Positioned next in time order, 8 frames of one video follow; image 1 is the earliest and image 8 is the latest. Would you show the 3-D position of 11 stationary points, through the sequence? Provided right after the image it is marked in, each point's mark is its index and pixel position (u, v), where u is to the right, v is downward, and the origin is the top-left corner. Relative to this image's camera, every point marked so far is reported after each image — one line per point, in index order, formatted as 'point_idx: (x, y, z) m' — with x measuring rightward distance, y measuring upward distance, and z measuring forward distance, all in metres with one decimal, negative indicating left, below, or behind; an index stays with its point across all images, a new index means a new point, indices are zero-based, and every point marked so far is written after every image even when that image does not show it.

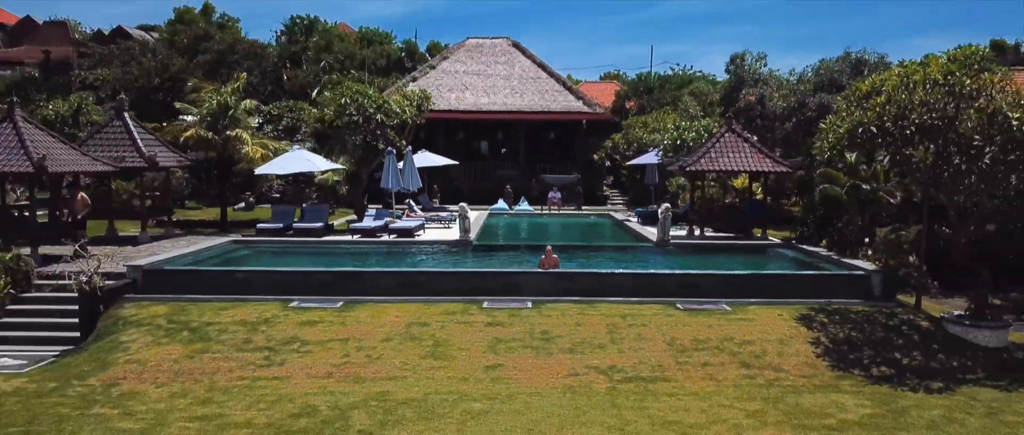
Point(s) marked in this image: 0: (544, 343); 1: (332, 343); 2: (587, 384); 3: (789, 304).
0: (+0.3, -1.0, +6.6) m
1: (-1.4, -1.0, +6.6) m
2: (+0.5, -1.2, +5.8) m
3: (+2.6, -0.8, +7.7) m
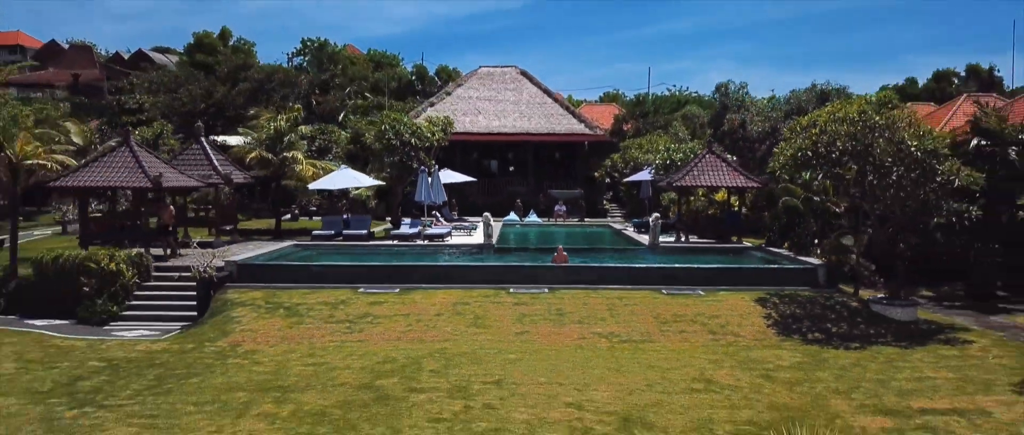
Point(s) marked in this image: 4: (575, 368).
0: (+0.5, -1.0, +8.6) m
1: (-1.2, -1.0, +8.6) m
2: (+0.8, -1.2, +7.8) m
3: (+2.8, -0.8, +9.7) m
4: (+0.5, -1.3, +7.1) m
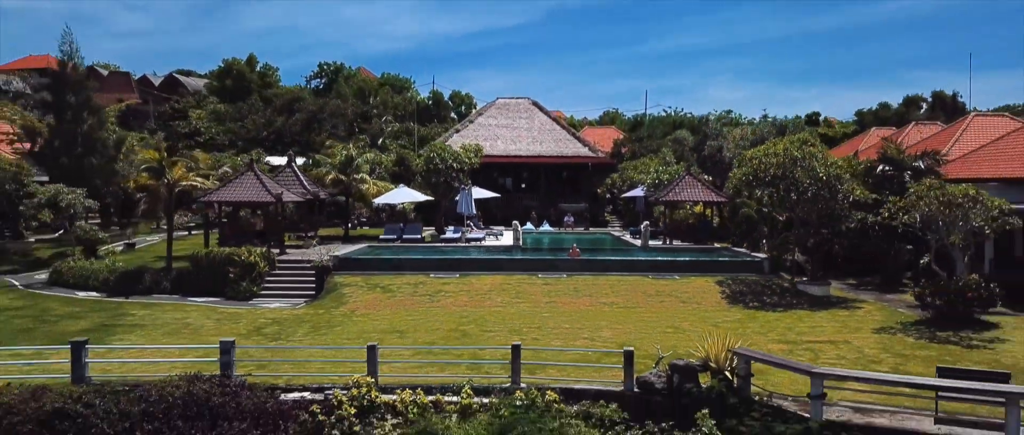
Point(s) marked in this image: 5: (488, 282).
0: (+0.9, -1.1, +12.2) m
1: (-0.7, -1.1, +12.2) m
2: (+1.2, -1.2, +11.4) m
3: (+3.3, -0.9, +13.3) m
4: (+1.0, -1.3, +10.7) m
5: (-0.4, -1.0, +12.8) m
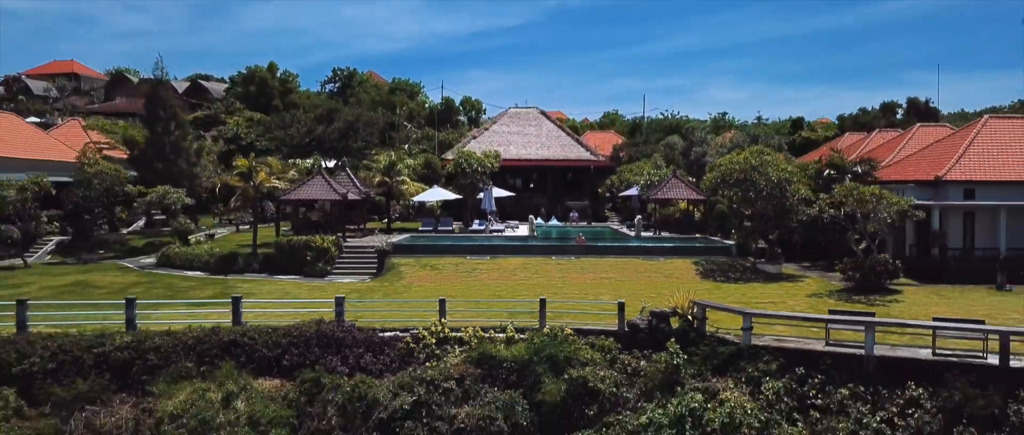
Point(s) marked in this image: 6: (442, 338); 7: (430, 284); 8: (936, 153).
0: (+1.3, -1.0, +15.5) m
1: (-0.3, -1.0, +15.6) m
2: (+1.6, -1.1, +14.8) m
3: (+3.7, -0.8, +16.6) m
4: (+1.4, -1.2, +14.1) m
5: (0.0, -0.9, +16.2) m
6: (-0.9, -1.7, +11.0) m
7: (-1.5, -1.2, +14.7) m
8: (+9.1, +1.4, +17.4) m
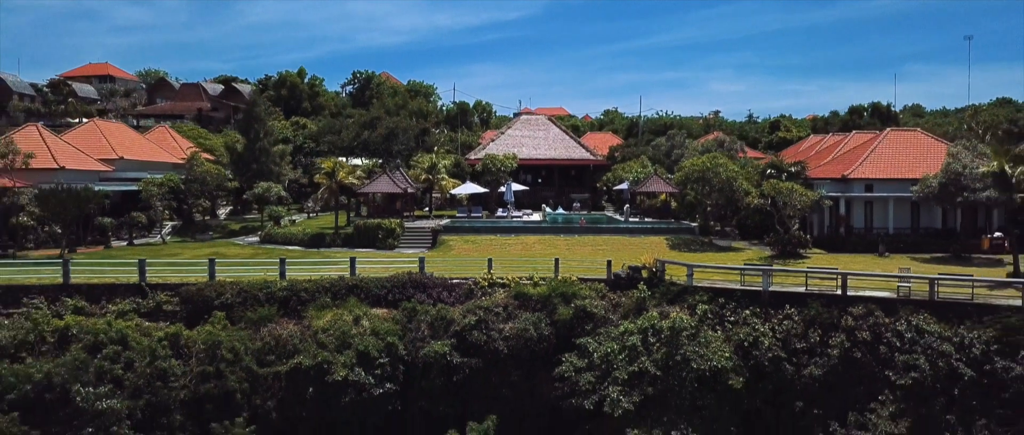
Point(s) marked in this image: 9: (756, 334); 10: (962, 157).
0: (+1.8, -0.7, +21.1) m
1: (+0.2, -0.7, +21.2) m
2: (+2.1, -0.8, +20.4) m
3: (+4.2, -0.5, +22.2) m
4: (+1.9, -0.9, +19.7) m
5: (+0.5, -0.6, +21.8) m
6: (-0.4, -1.4, +16.6) m
7: (-1.0, -0.9, +20.3) m
8: (+9.6, +1.8, +22.9) m
9: (+4.4, -2.0, +14.5) m
10: (+10.3, +1.4, +18.7) m
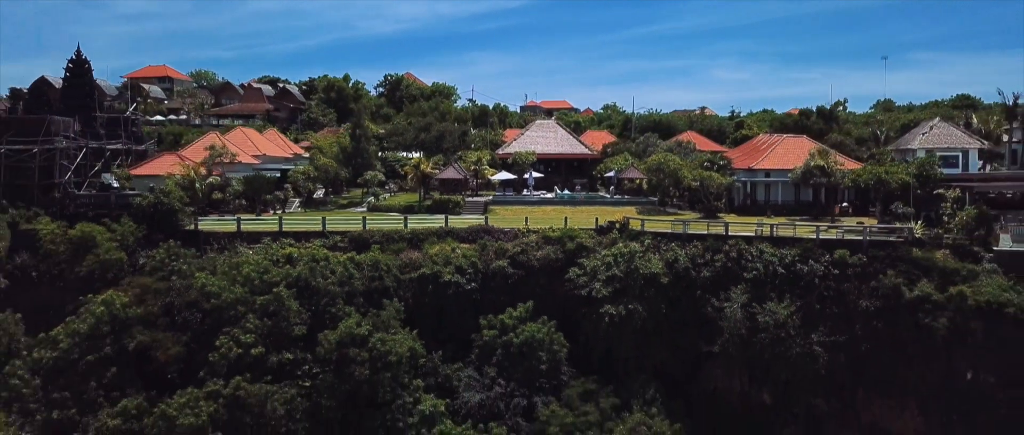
0: (+2.8, +0.3, +32.7) m
1: (+1.1, +0.2, +32.8) m
2: (+3.1, +0.1, +32.0) m
3: (+5.2, +0.5, +33.8) m
4: (+2.9, 0.0, +31.3) m
5: (+1.5, +0.4, +33.4) m
6: (+0.5, -0.5, +28.3) m
7: (0.0, 0.0, +31.9) m
8: (+10.6, +2.7, +34.5) m
9: (+5.3, -1.2, +26.1) m
10: (+11.3, +2.3, +30.2) m
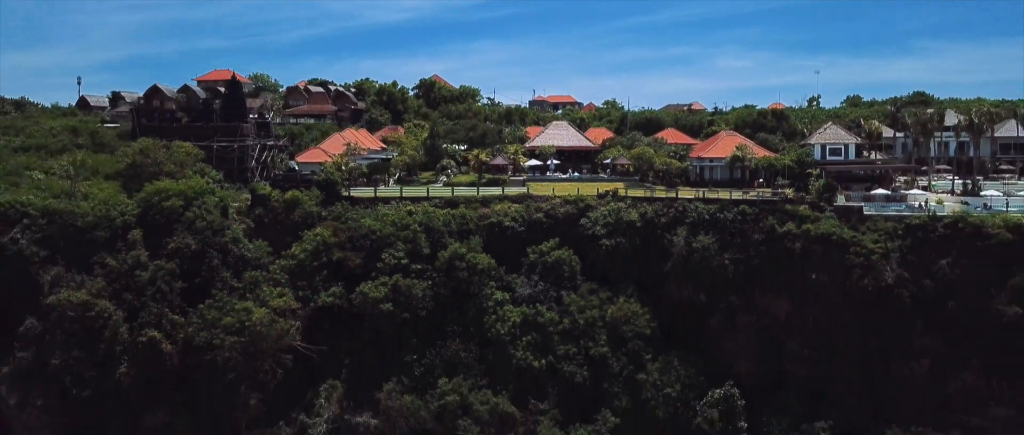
0: (+4.6, +1.9, +49.4) m
1: (+3.0, +1.9, +49.4) m
2: (+4.9, +1.8, +48.7) m
3: (+7.0, +2.2, +50.5) m
4: (+4.7, +1.7, +47.9) m
5: (+3.3, +2.1, +50.1) m
6: (+2.3, +1.1, +44.9) m
7: (+1.8, +1.7, +48.6) m
8: (+12.4, +4.5, +51.1) m
9: (+7.1, +0.4, +42.8) m
10: (+13.1, +4.0, +46.8) m
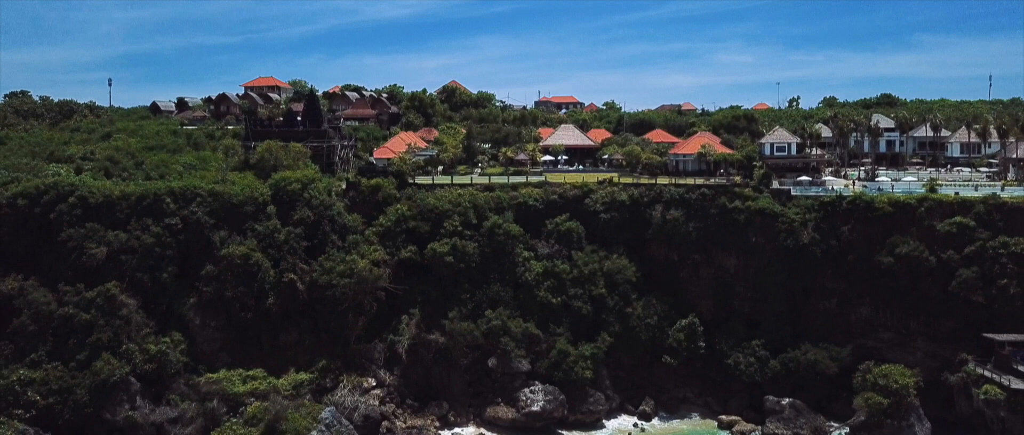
0: (+6.3, +3.4, +64.7) m
1: (+4.6, +3.4, +64.7) m
2: (+6.5, +3.2, +63.9) m
3: (+8.6, +3.6, +65.8) m
4: (+6.3, +3.1, +63.2) m
5: (+4.9, +3.5, +65.4) m
6: (+4.0, +2.5, +60.2) m
7: (+3.4, +3.1, +63.9) m
8: (+14.0, +5.9, +66.4) m
9: (+8.7, +1.8, +58.1) m
10: (+14.7, +5.4, +62.1) m
